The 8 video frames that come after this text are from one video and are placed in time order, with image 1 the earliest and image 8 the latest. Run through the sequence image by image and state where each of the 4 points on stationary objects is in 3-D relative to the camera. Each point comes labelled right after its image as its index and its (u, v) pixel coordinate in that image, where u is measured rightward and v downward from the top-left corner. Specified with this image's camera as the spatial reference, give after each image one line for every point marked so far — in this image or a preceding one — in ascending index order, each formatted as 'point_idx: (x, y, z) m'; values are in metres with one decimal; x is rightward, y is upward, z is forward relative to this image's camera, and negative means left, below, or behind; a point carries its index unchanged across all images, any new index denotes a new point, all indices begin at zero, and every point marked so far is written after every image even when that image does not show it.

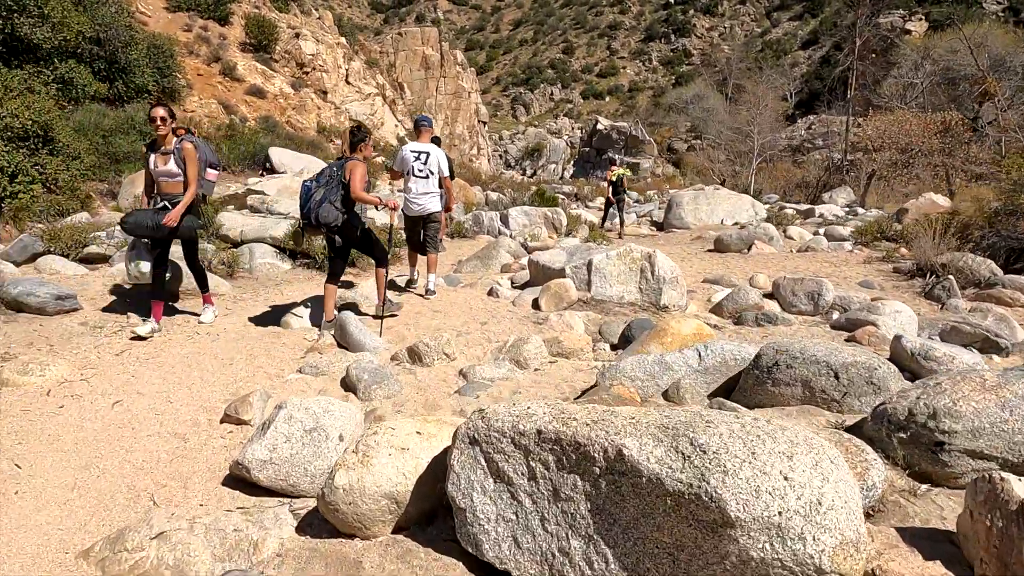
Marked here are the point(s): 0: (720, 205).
0: (+4.1, +1.6, +13.0) m
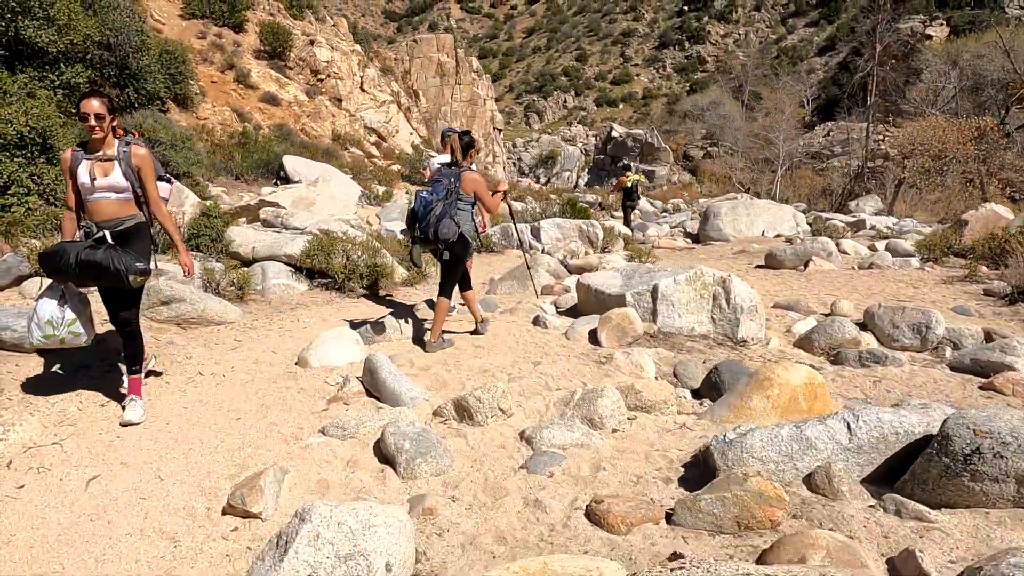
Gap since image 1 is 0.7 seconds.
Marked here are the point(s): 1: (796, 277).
0: (+4.6, +1.3, +12.2) m
1: (+3.2, +0.1, +7.4) m
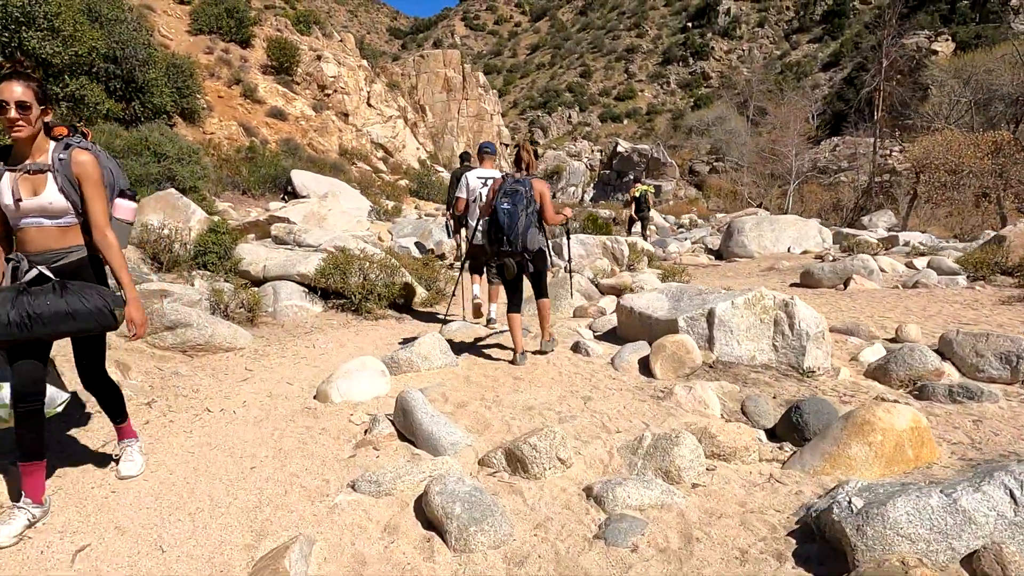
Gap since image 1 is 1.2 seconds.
0: (+4.9, +1.0, +11.8) m
1: (+3.4, -0.1, +7.0) m
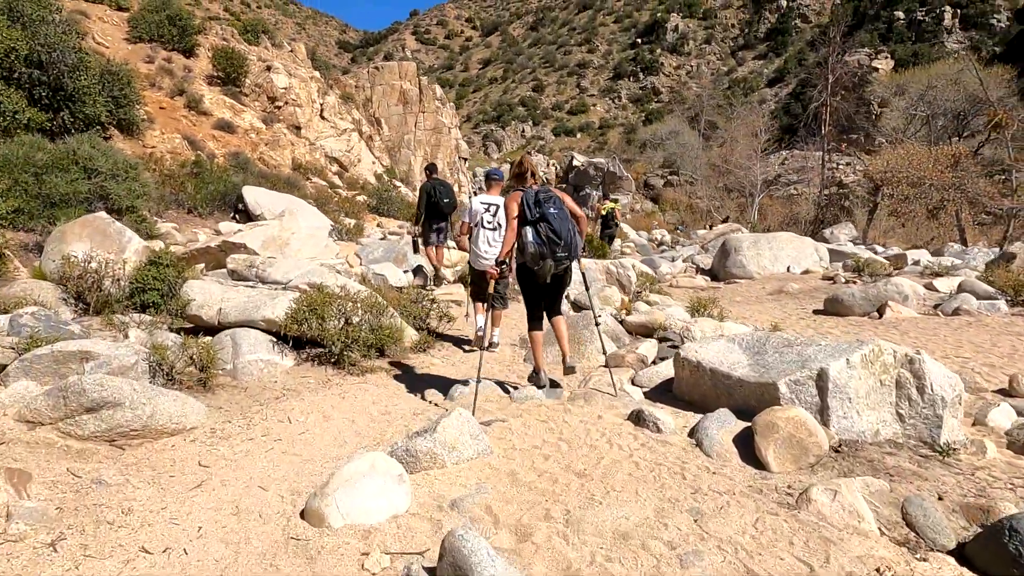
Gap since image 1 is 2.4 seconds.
0: (+4.5, +0.6, +11.1) m
1: (+3.5, -0.4, +6.2) m
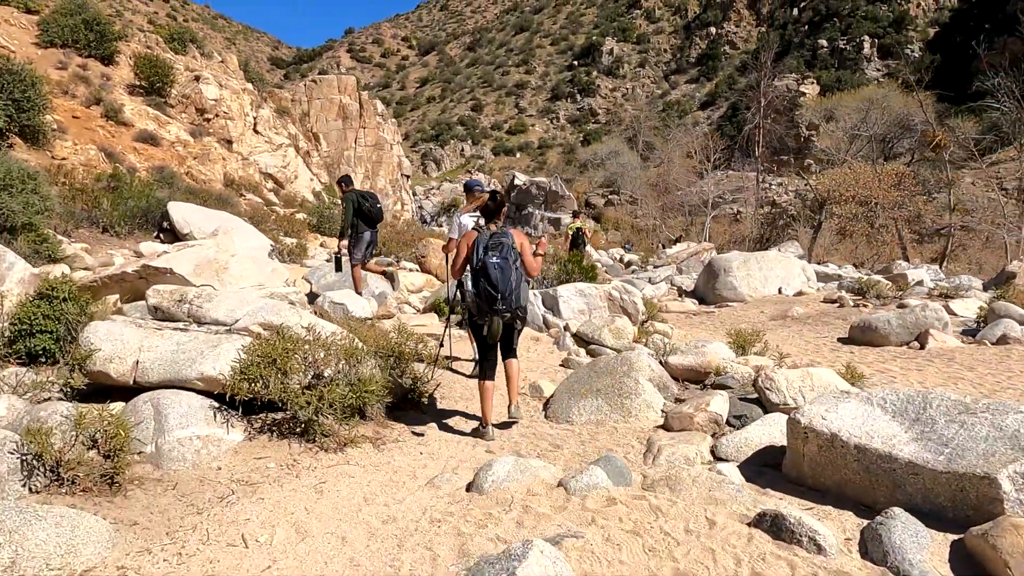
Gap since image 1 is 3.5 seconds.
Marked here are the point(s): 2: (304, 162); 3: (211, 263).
0: (+4.1, +0.3, +10.4) m
1: (+3.5, -0.6, +5.3) m
2: (-5.7, +3.5, +18.5) m
3: (-2.9, +0.2, +6.5) m
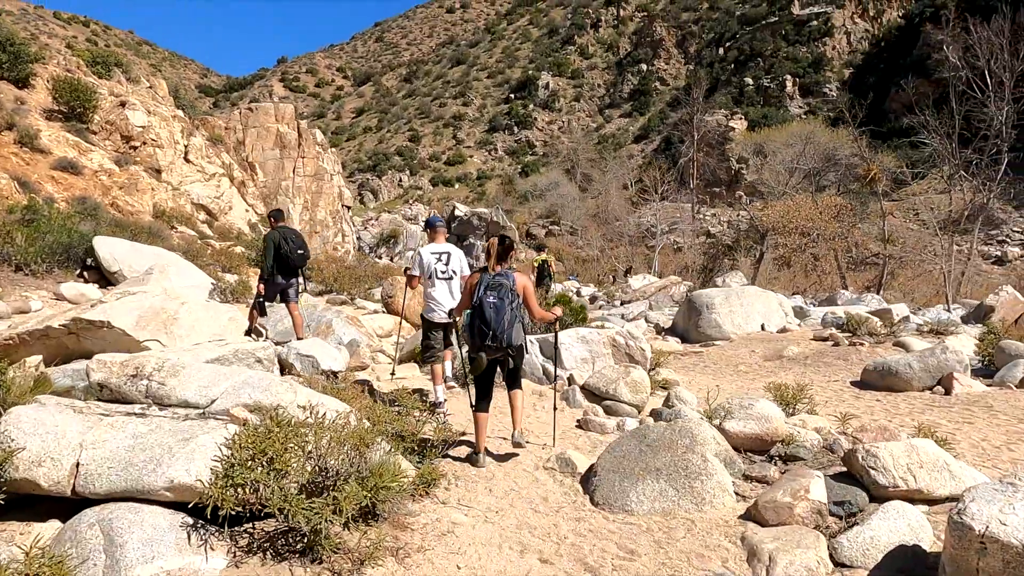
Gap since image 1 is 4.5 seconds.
0: (+3.7, -0.3, +10.0) m
1: (+3.6, -1.0, +4.9) m
2: (-6.9, +2.5, +17.3) m
3: (-2.9, -0.2, +5.5) m
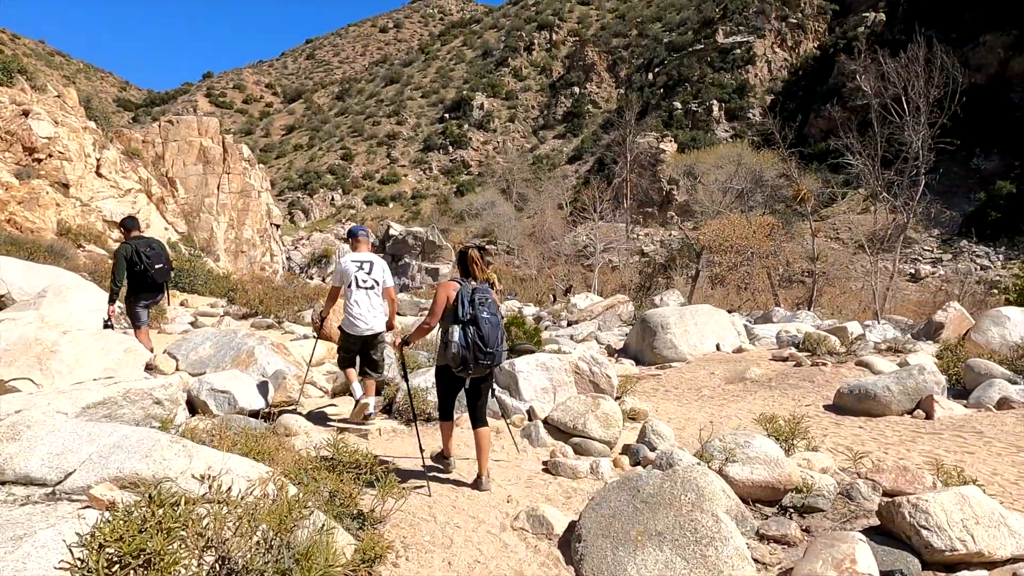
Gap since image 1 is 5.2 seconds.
0: (+2.9, -0.5, +9.7) m
1: (+3.3, -1.1, +4.6) m
2: (-8.4, +1.9, +16.0) m
3: (-3.3, -0.4, +4.5) m
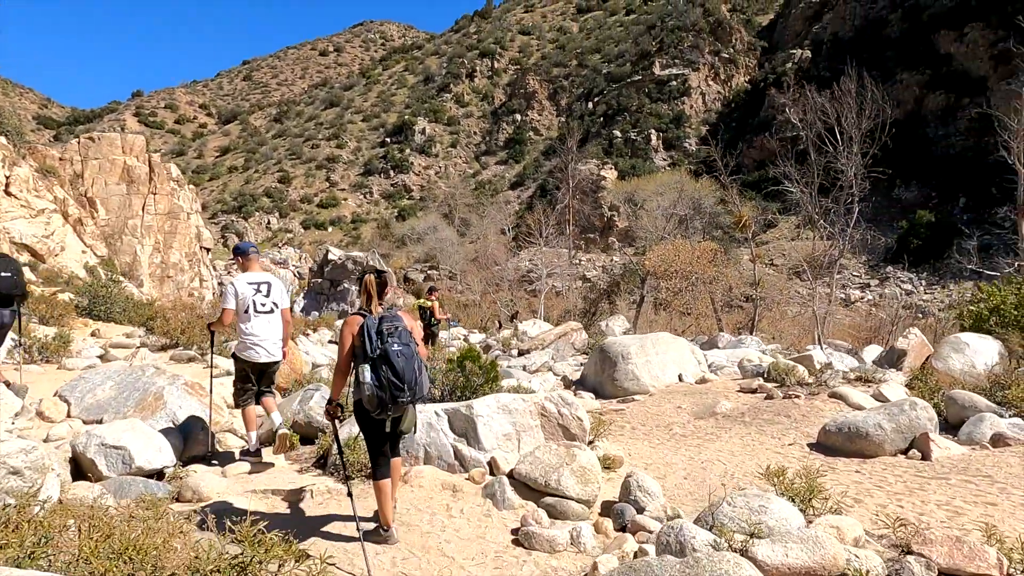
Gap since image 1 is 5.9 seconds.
0: (+2.2, -0.9, +9.2) m
1: (+3.0, -1.2, +4.1) m
2: (-9.6, +1.3, +14.6) m
3: (-3.5, -0.6, +3.5) m
